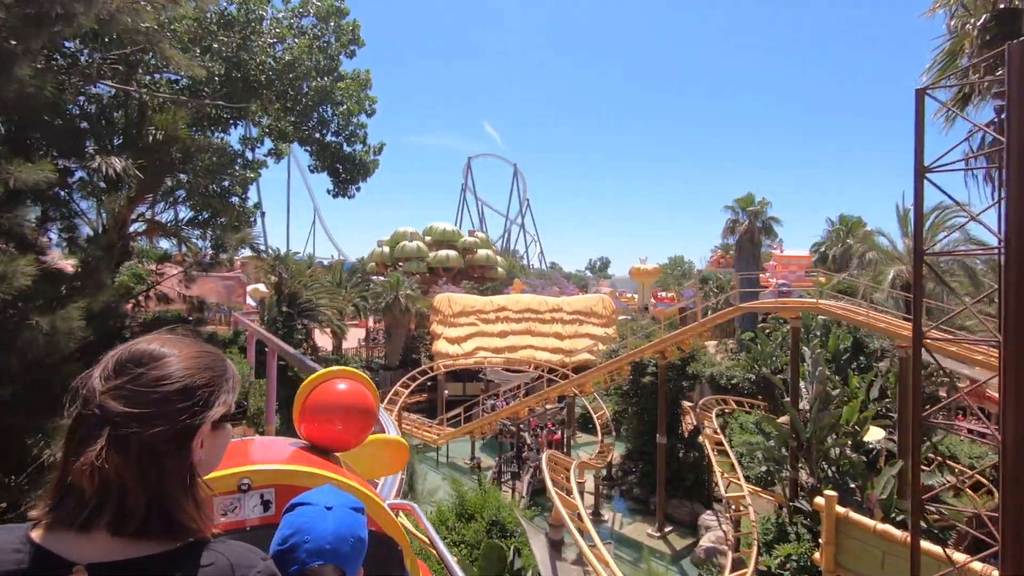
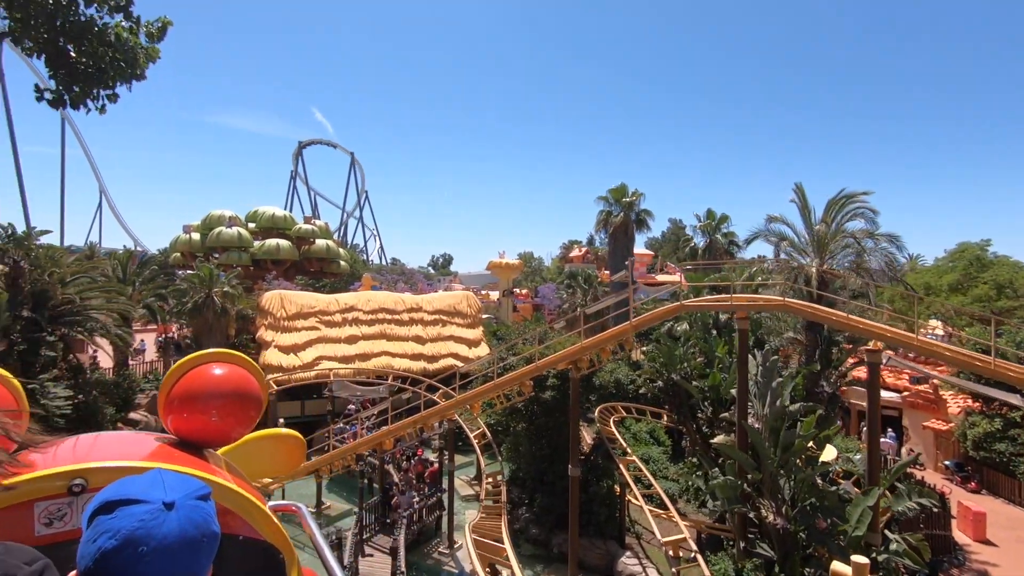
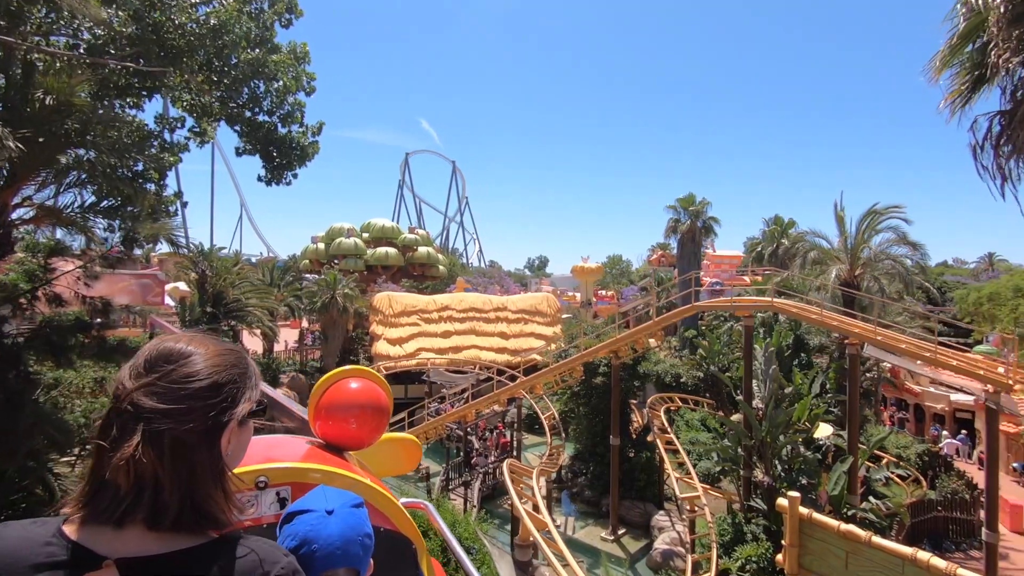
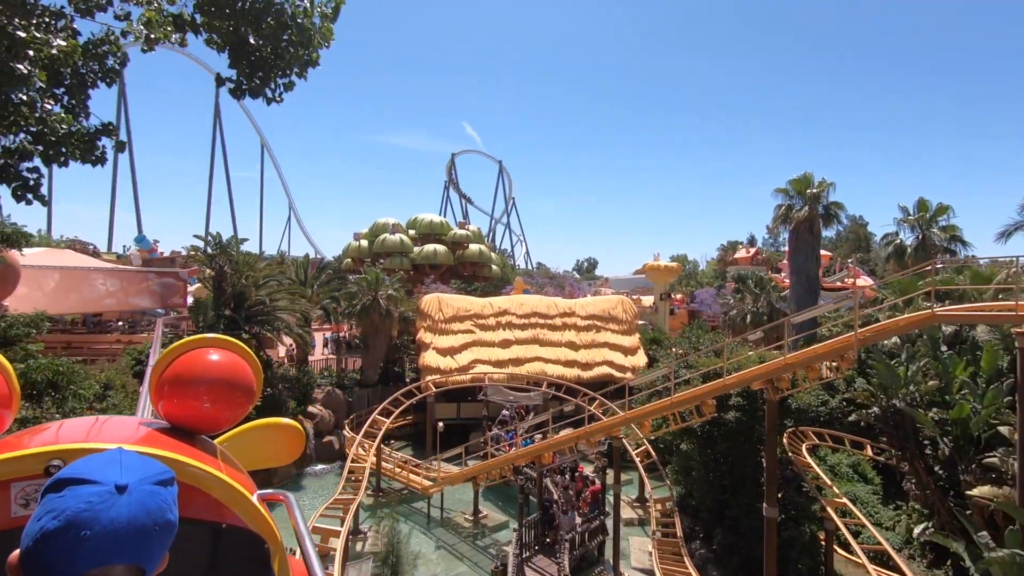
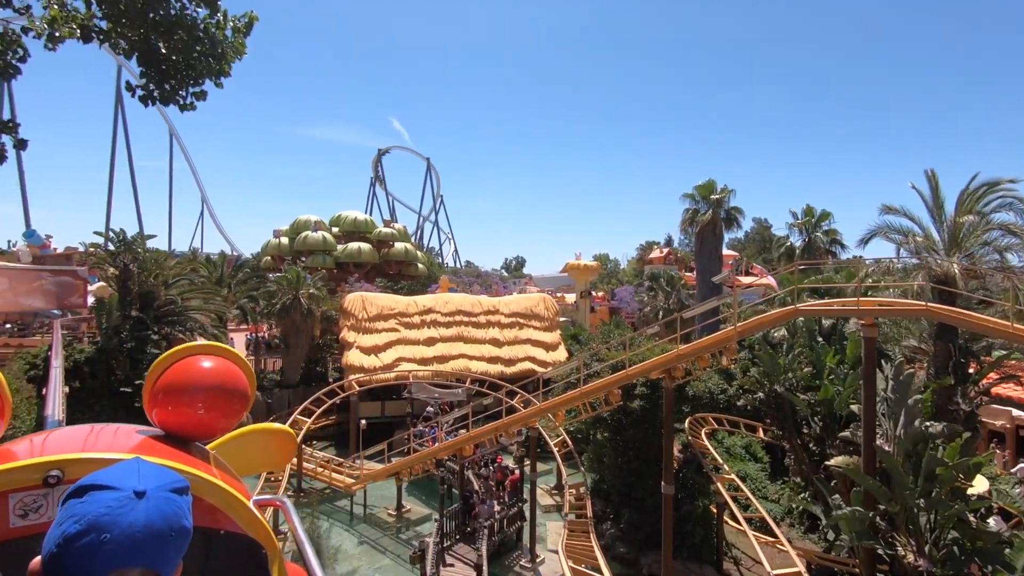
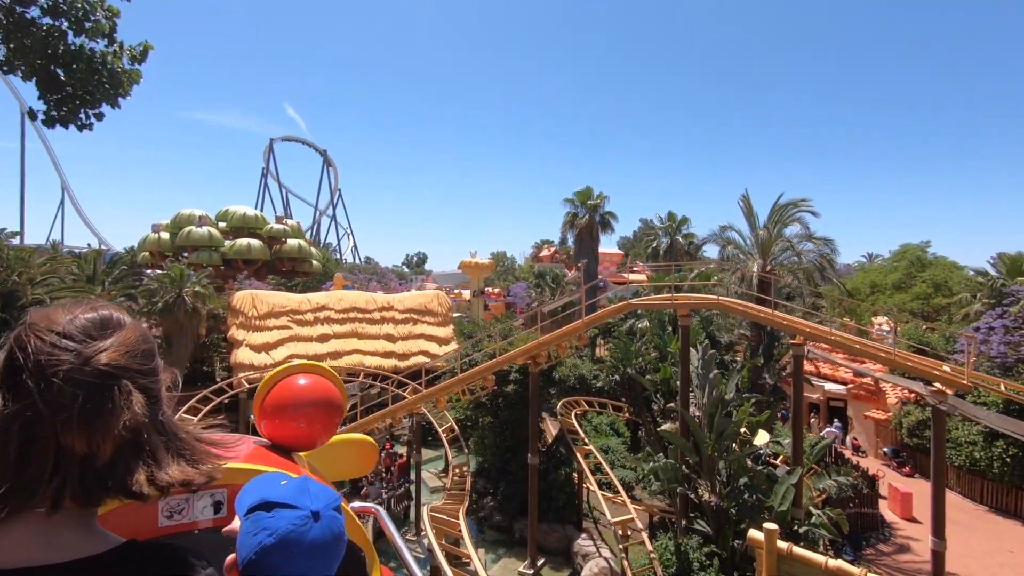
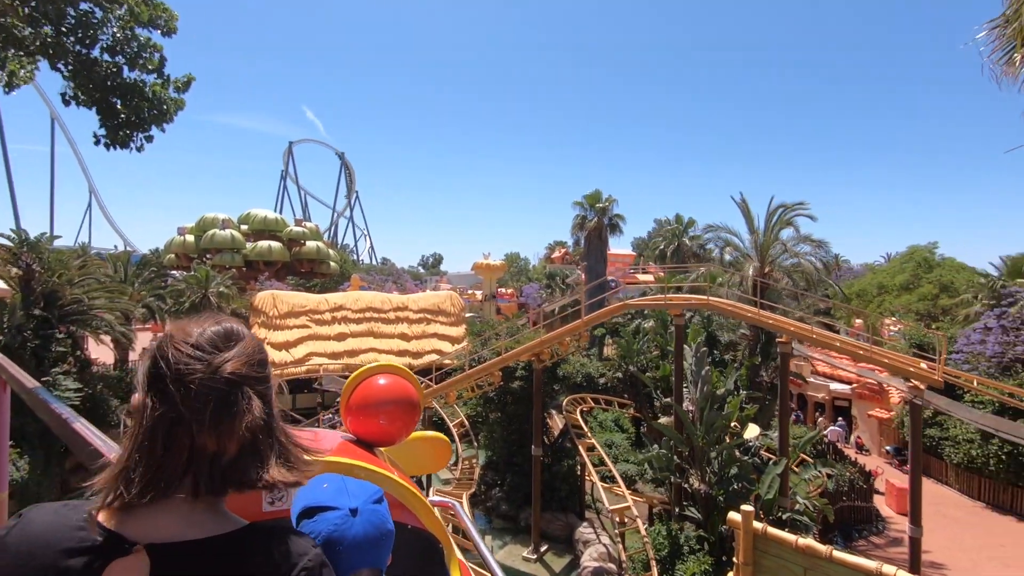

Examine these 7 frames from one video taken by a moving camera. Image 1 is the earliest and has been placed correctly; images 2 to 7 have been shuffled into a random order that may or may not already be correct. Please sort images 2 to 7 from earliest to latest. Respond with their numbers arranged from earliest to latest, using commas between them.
3, 7, 6, 2, 5, 4
